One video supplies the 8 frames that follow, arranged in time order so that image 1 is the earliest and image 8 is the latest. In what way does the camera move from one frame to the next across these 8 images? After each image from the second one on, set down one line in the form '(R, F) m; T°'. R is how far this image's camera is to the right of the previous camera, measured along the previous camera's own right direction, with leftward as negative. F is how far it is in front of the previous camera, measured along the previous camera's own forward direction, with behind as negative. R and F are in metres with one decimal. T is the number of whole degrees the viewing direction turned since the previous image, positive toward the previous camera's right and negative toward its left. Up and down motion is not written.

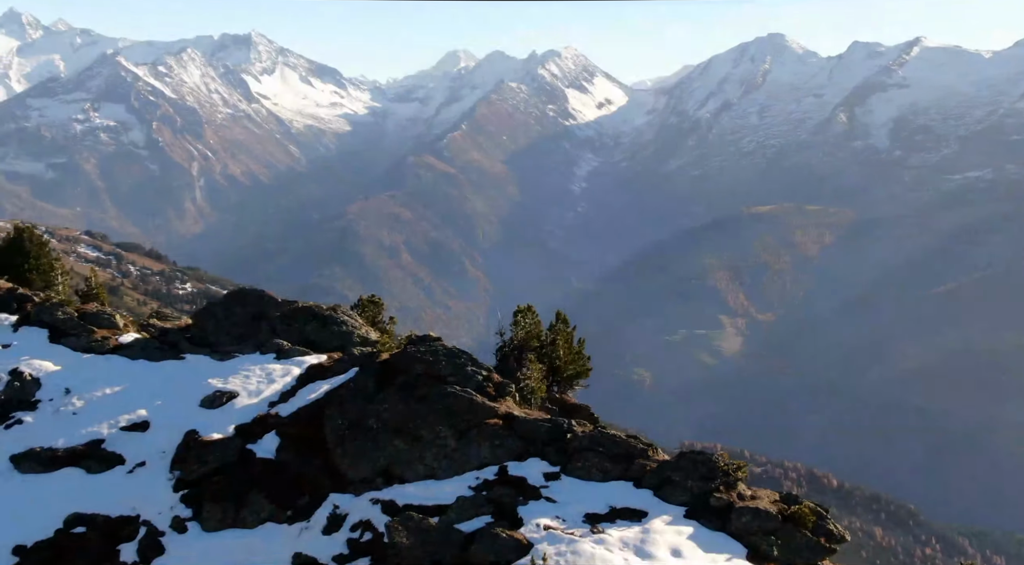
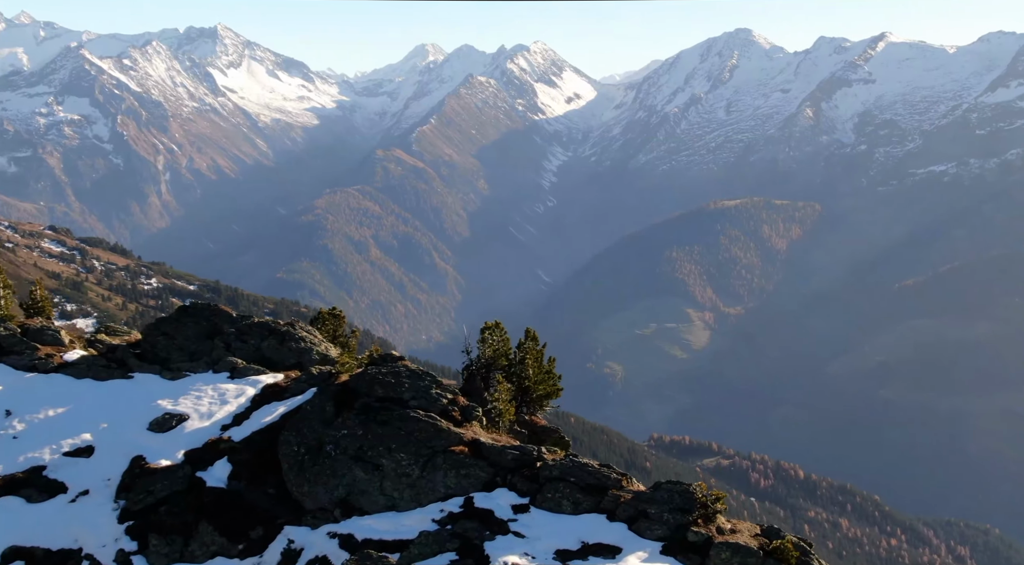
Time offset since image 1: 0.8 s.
(+0.2, +4.2) m; +1°
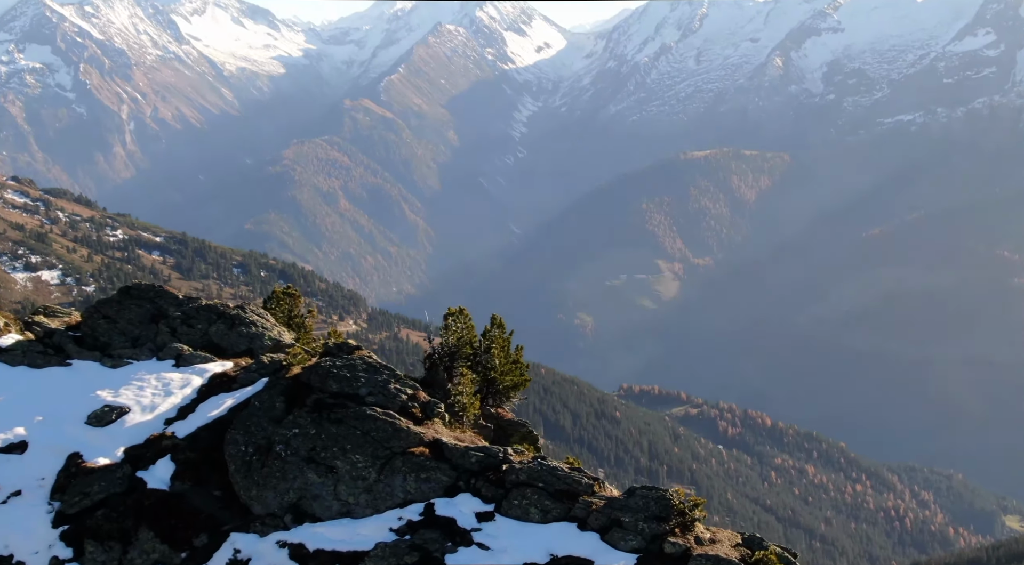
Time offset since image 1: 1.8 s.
(+0.3, +5.4) m; +1°
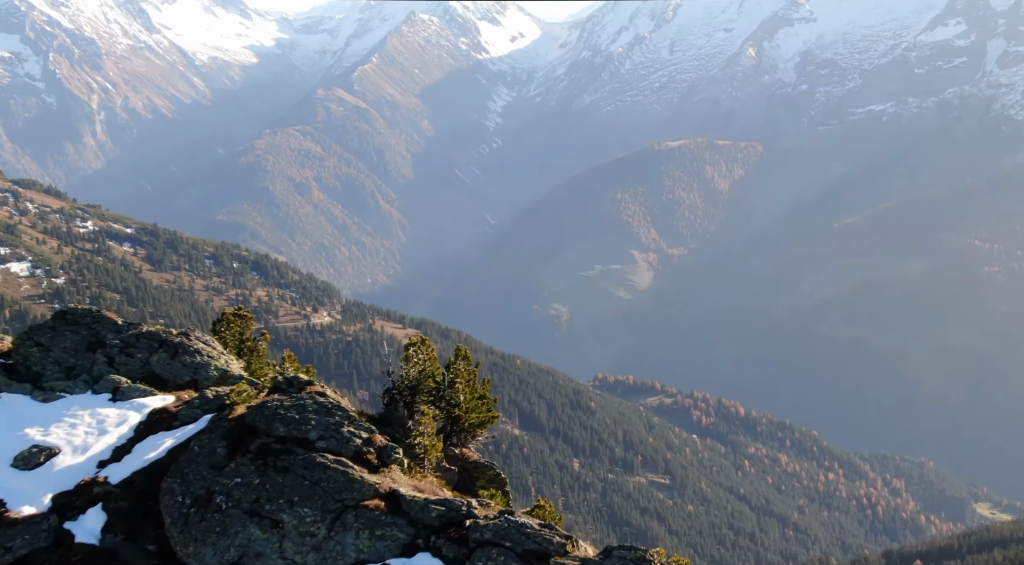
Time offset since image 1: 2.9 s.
(+0.5, +6.2) m; +1°
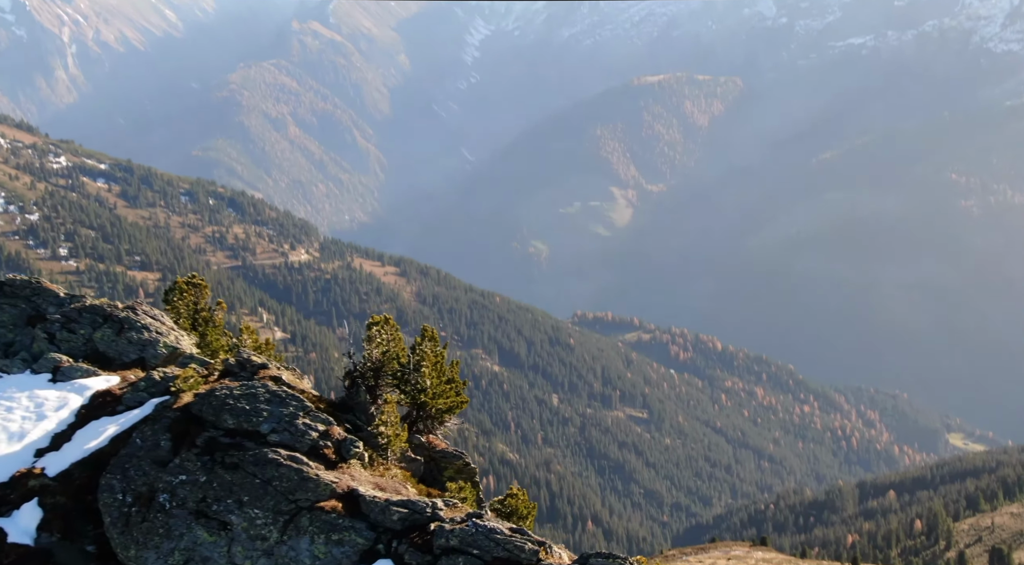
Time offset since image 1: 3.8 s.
(+0.5, +5.3) m; +1°
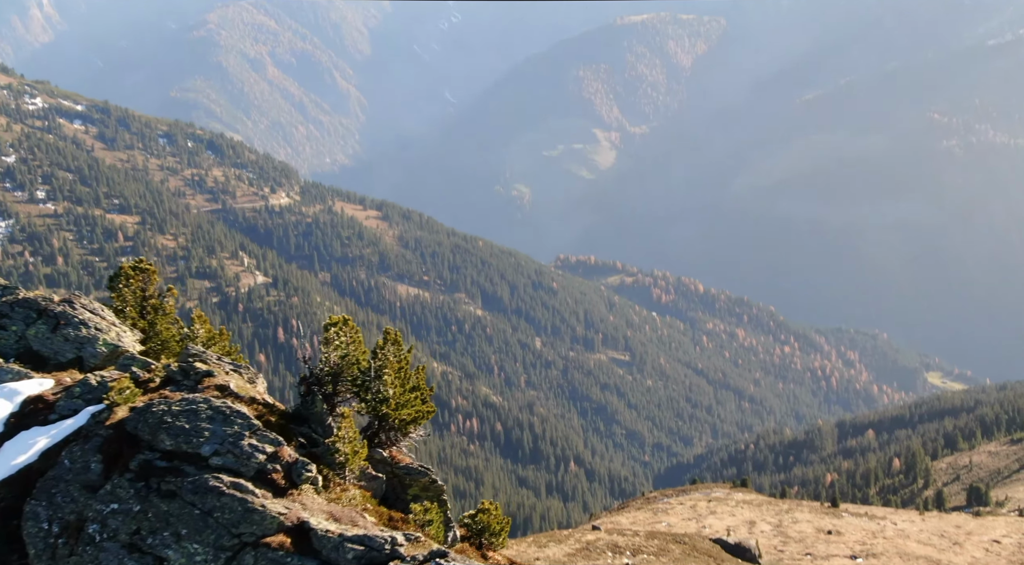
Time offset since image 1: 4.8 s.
(+0.6, +6.0) m; +1°
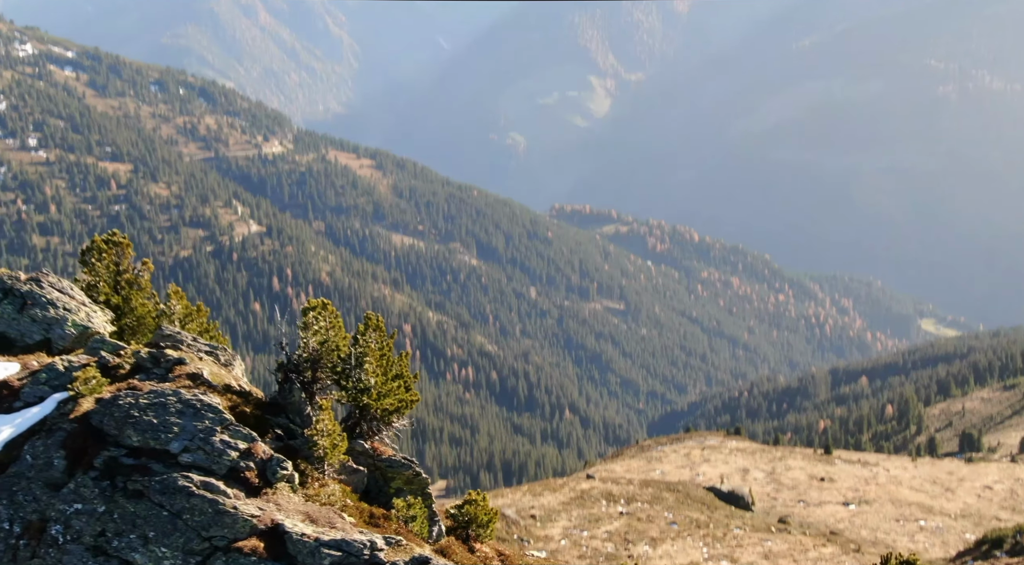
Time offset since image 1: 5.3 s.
(+0.3, +3.1) m; 0°
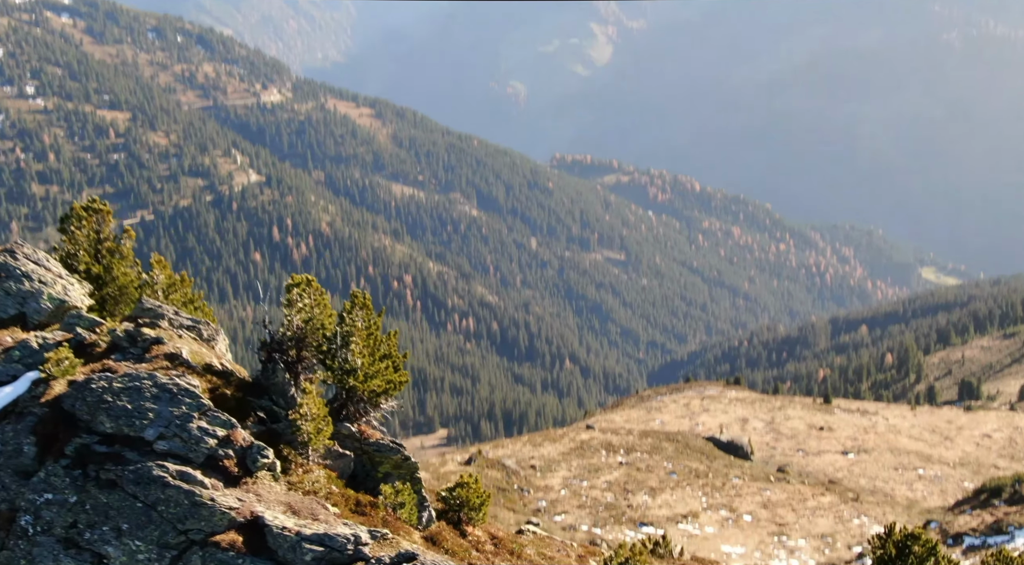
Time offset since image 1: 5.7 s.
(+0.3, +2.6) m; 0°
